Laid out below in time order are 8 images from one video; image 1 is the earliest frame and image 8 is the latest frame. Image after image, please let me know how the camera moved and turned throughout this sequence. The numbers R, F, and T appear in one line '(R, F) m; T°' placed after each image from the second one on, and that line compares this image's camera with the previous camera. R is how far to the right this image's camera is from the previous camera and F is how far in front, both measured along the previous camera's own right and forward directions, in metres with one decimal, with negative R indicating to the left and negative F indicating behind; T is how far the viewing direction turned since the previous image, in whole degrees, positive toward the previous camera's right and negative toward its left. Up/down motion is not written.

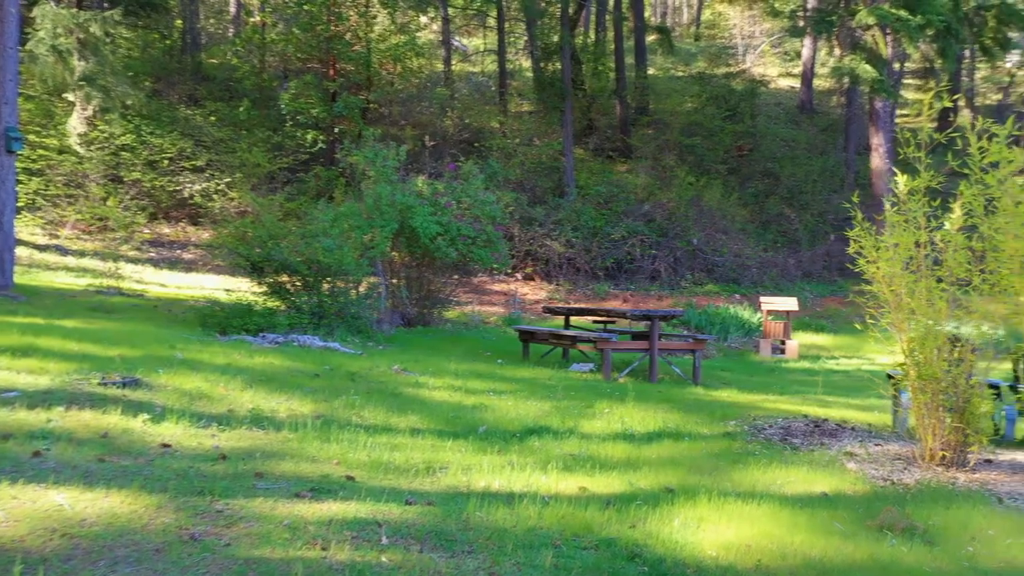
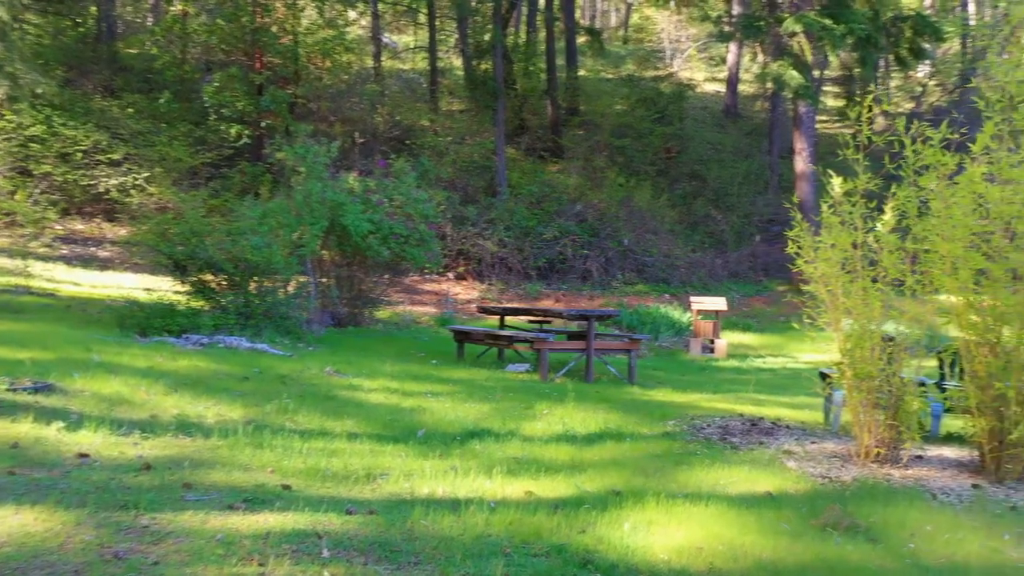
(-0.1, +0.2) m; +5°
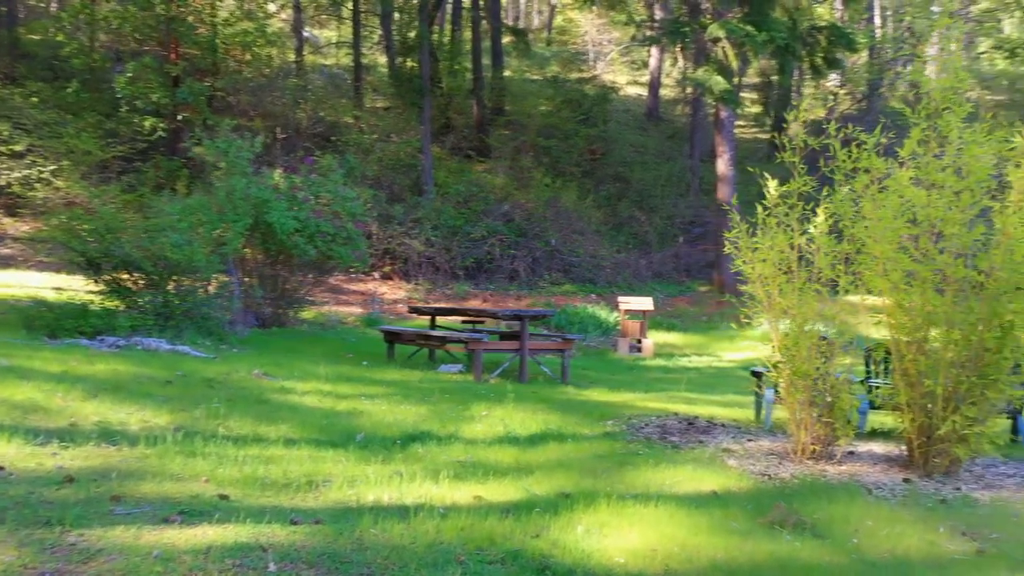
(-0.2, +0.1) m; +5°
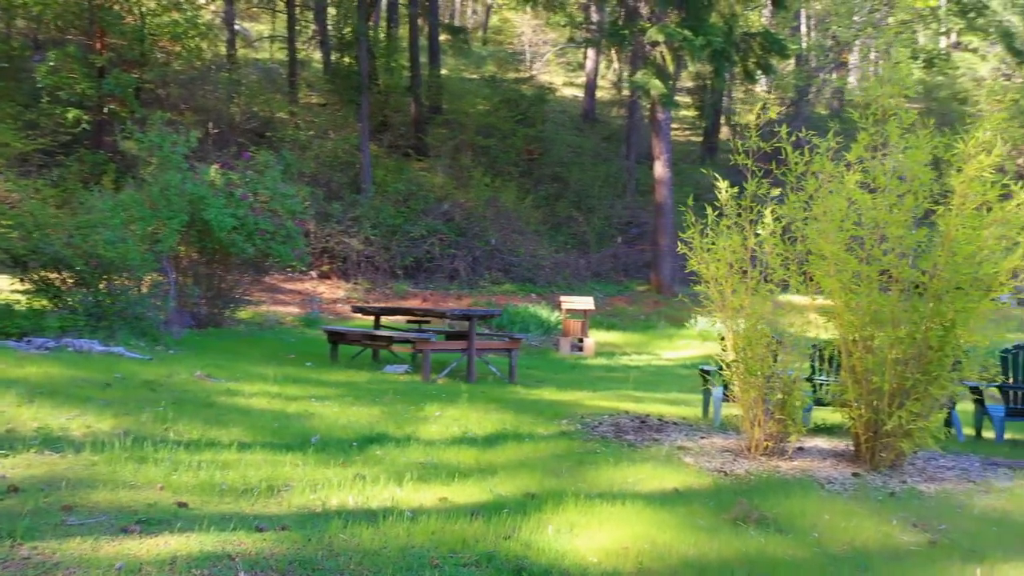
(-0.2, 0.0) m; +5°
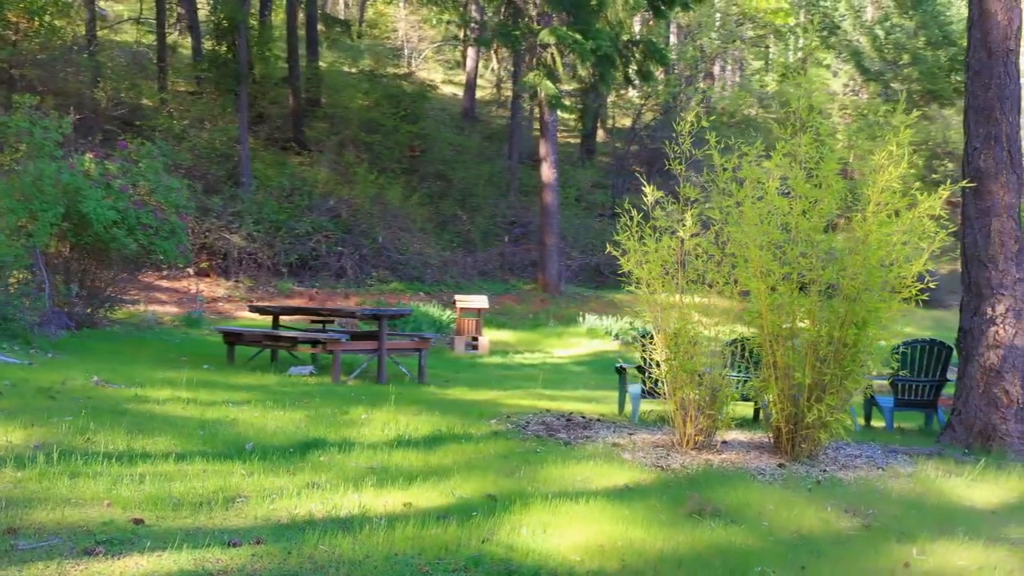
(-0.6, +0.1) m; +9°
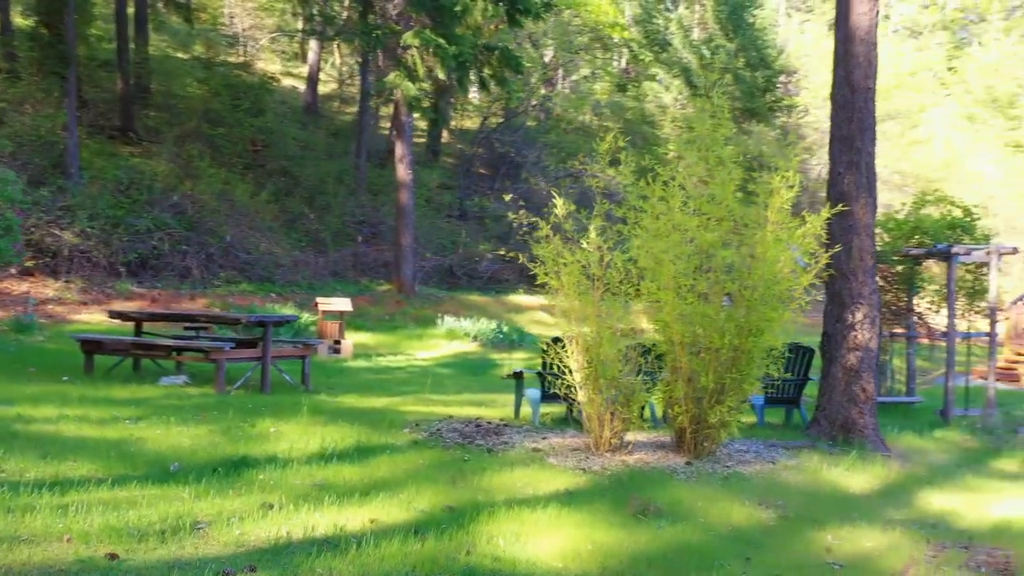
(-0.8, -0.1) m; +12°
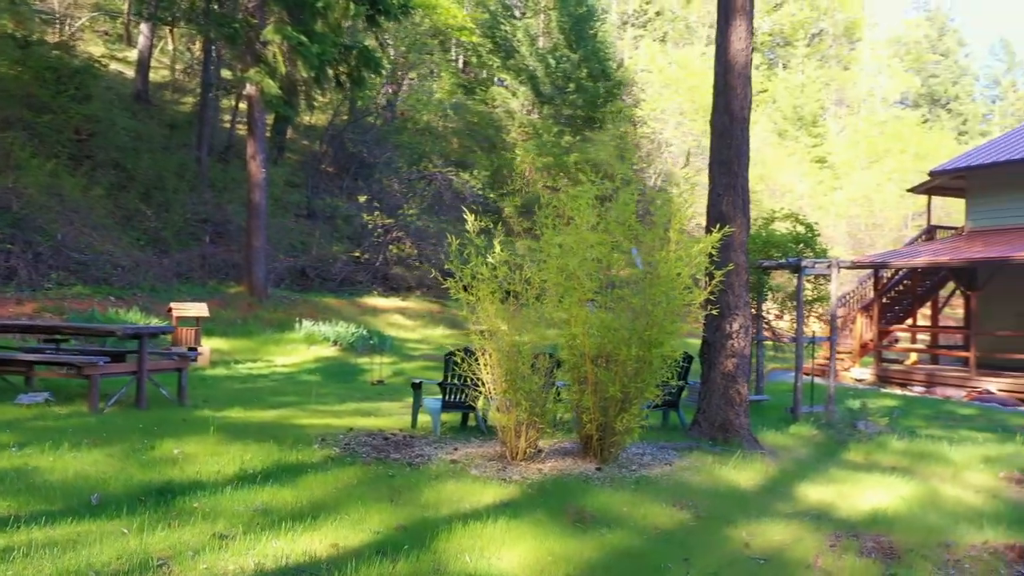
(-0.8, -0.1) m; +12°
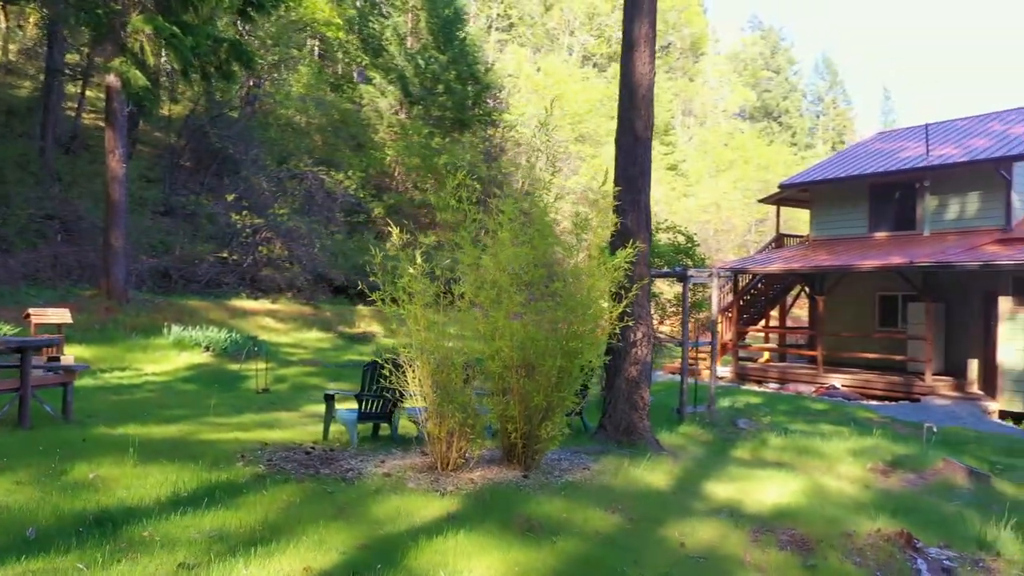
(-0.7, -0.1) m; +10°
